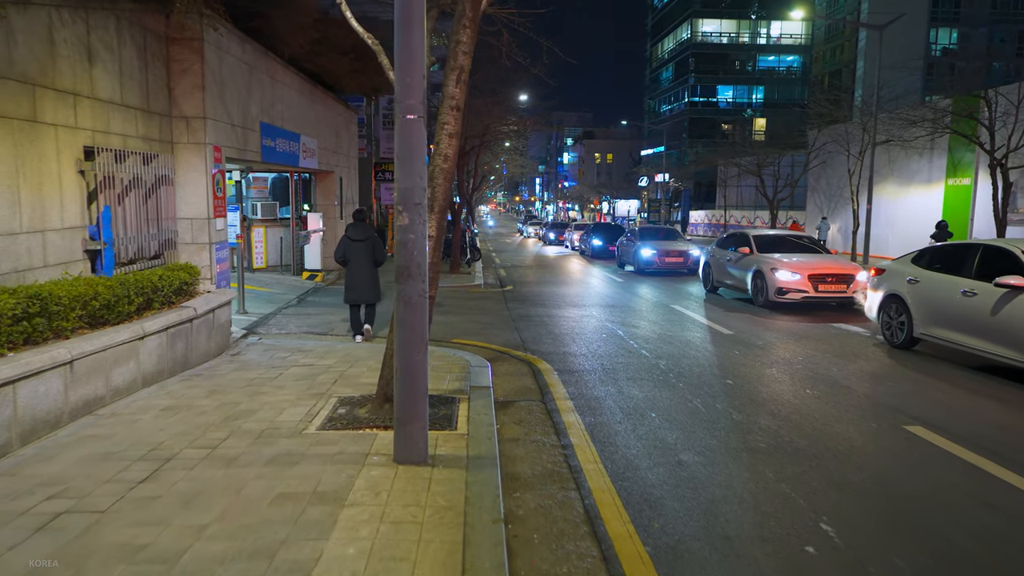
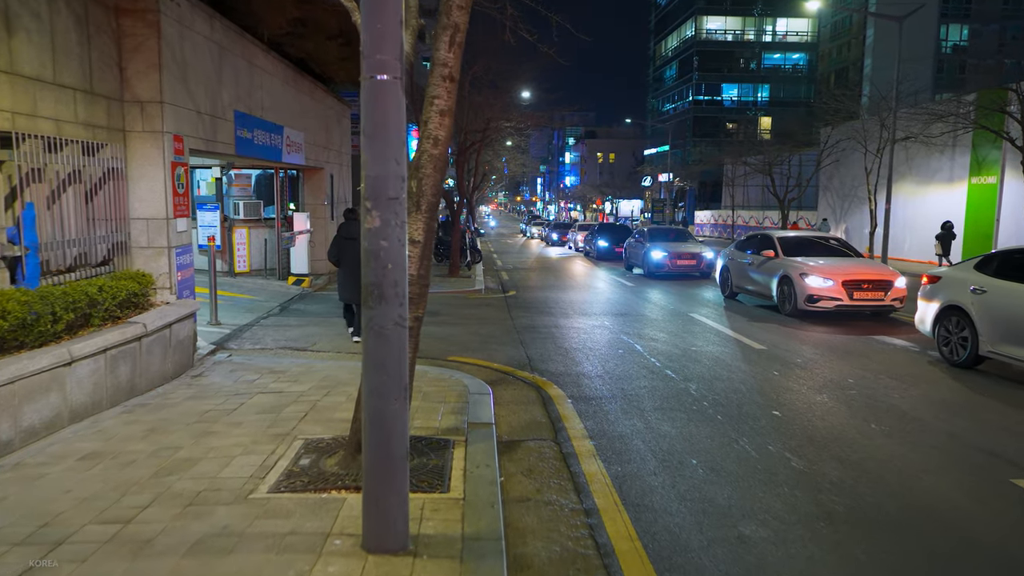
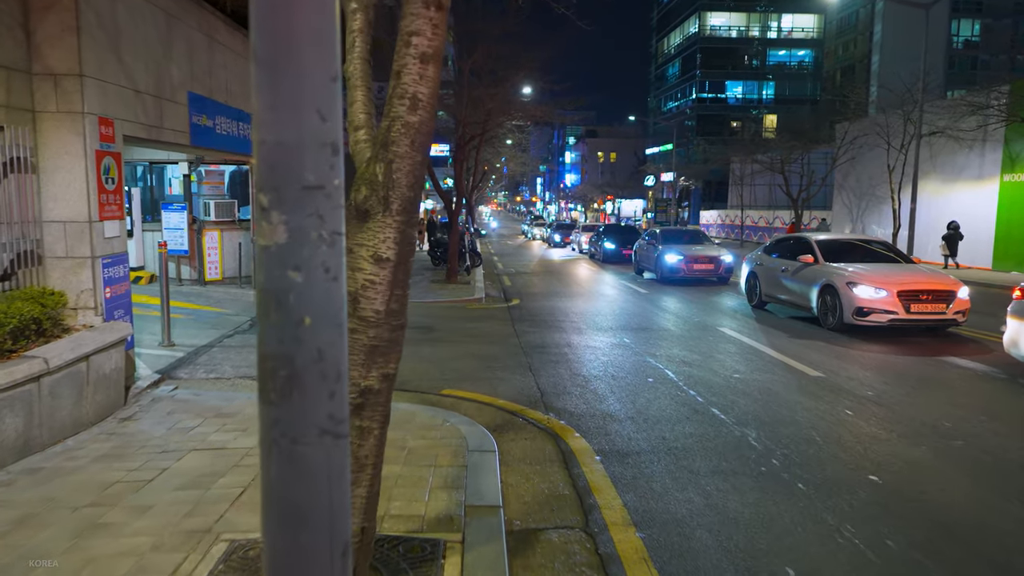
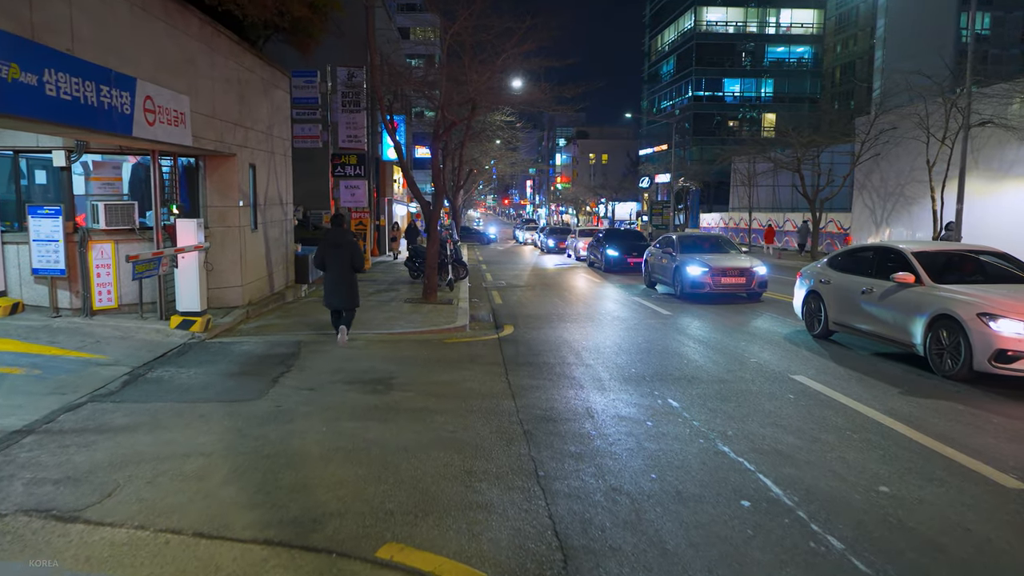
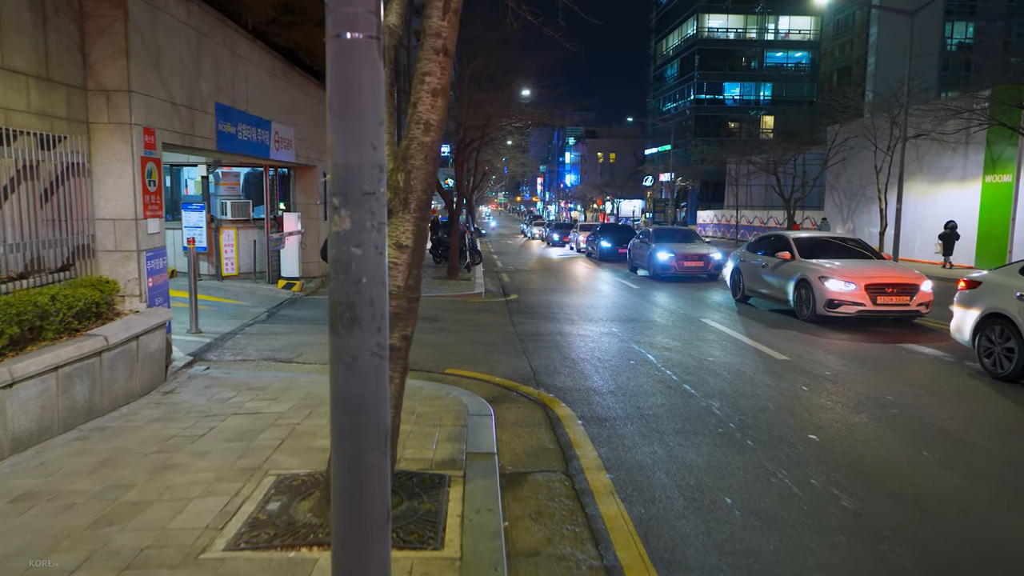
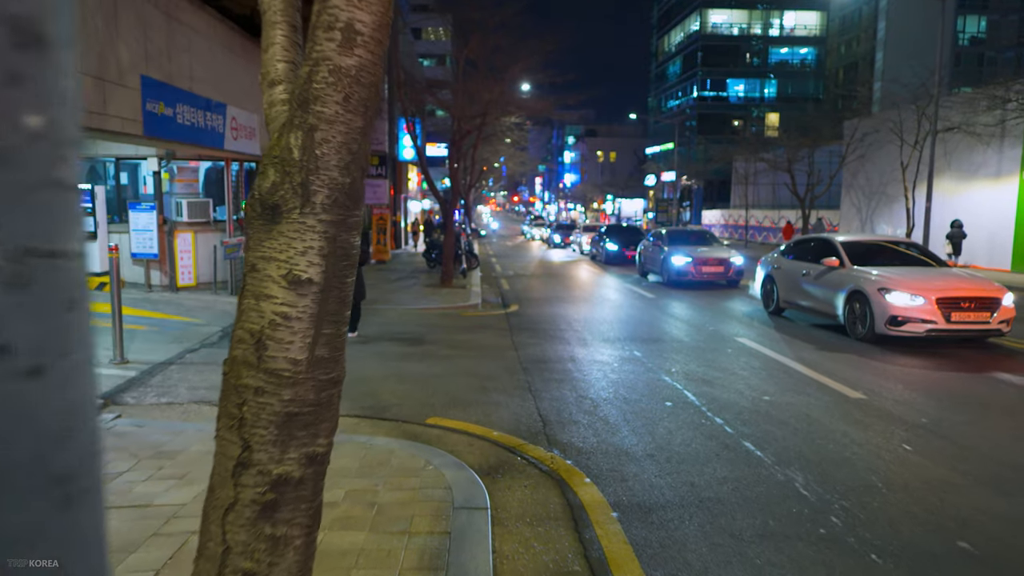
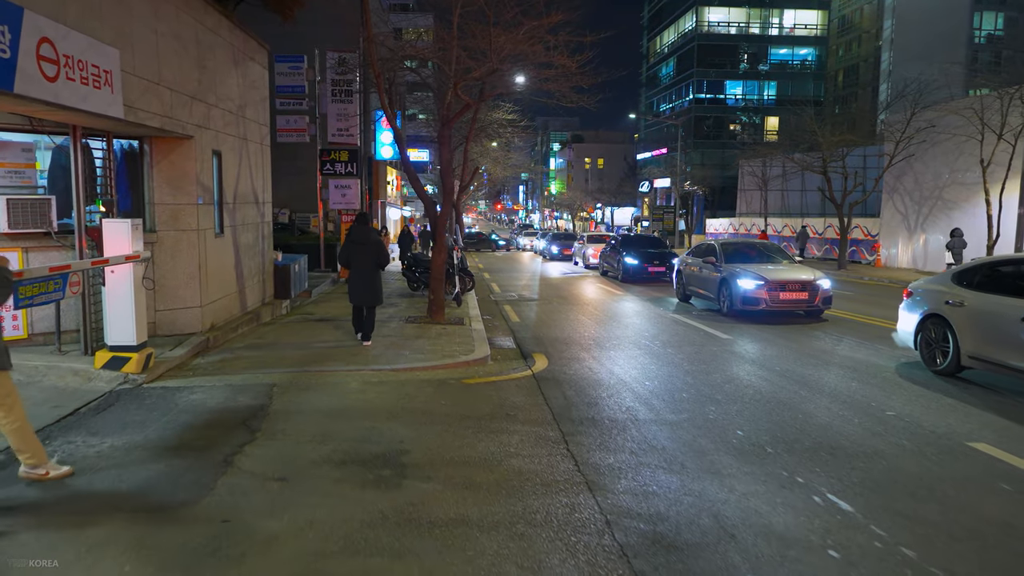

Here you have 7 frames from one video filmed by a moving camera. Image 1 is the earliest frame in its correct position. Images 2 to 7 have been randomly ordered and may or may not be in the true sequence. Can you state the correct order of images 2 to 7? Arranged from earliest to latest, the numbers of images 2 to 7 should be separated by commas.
2, 5, 3, 6, 4, 7
